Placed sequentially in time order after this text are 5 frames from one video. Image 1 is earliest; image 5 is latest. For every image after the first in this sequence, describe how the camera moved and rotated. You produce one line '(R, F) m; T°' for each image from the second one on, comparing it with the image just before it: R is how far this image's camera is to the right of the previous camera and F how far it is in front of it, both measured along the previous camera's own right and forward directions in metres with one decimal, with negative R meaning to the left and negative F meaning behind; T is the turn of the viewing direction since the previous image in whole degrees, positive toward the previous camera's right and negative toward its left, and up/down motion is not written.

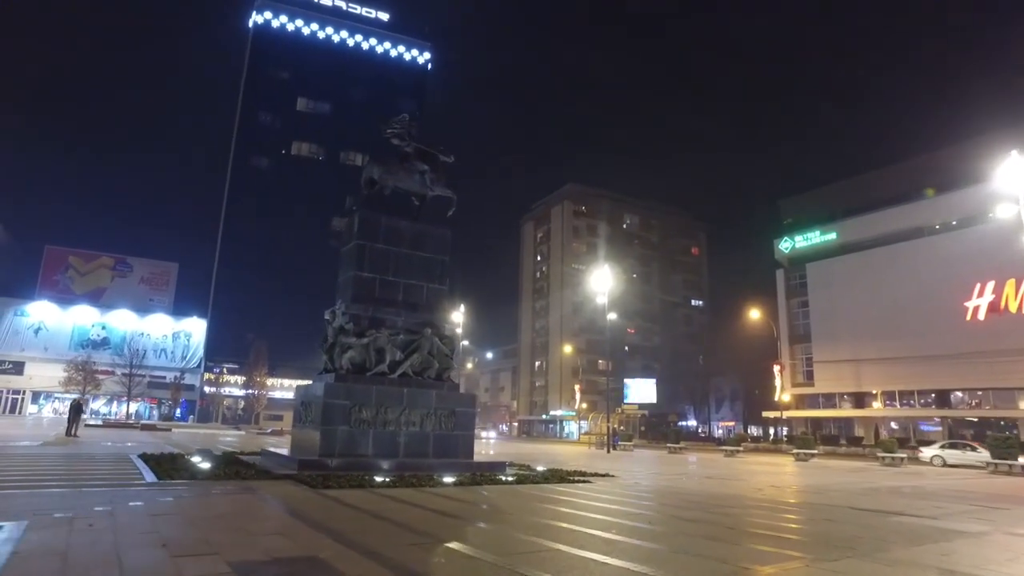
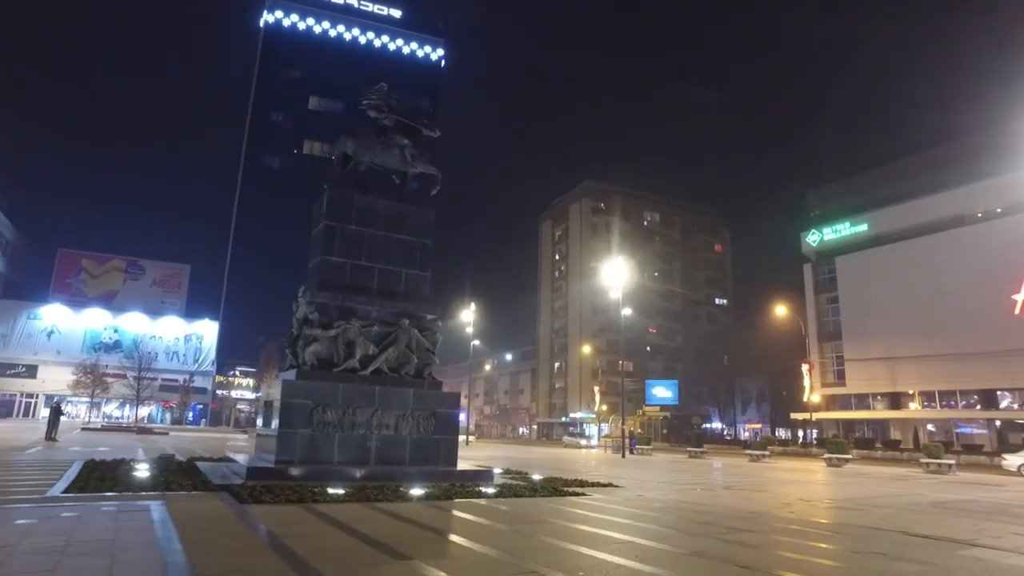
(+0.8, +1.9) m; -2°
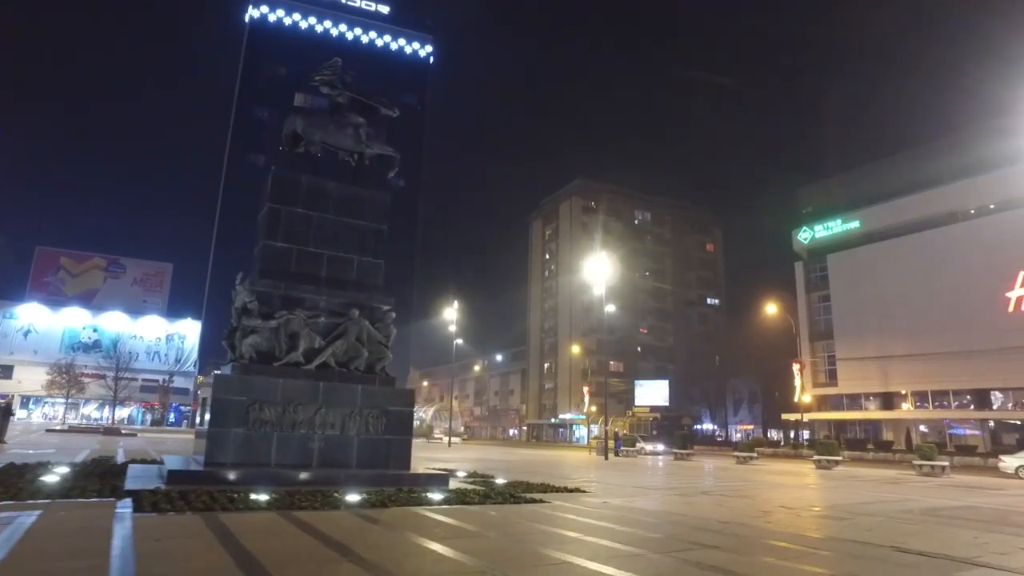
(+0.7, +1.1) m; 0°
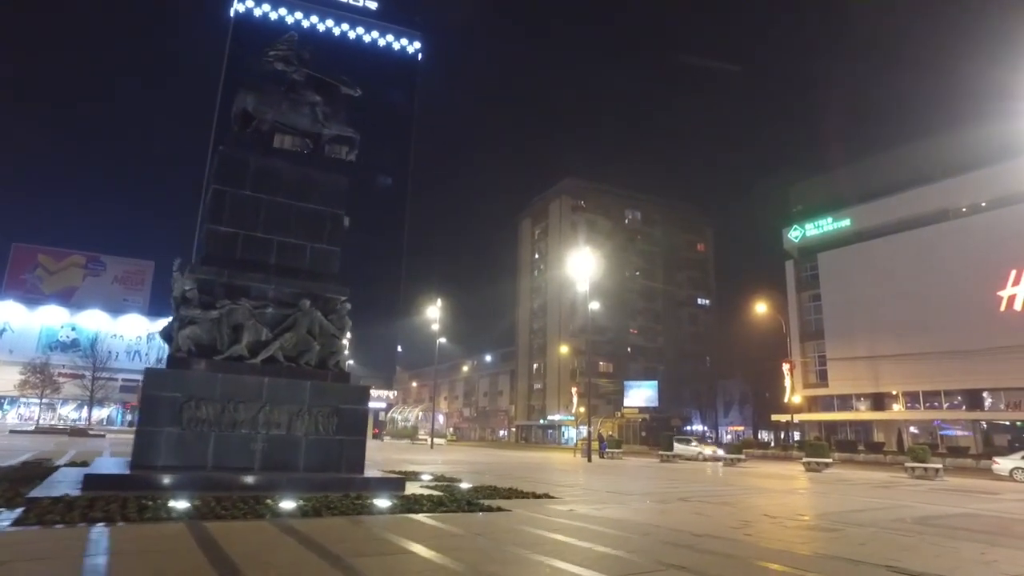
(+0.5, +0.9) m; +1°
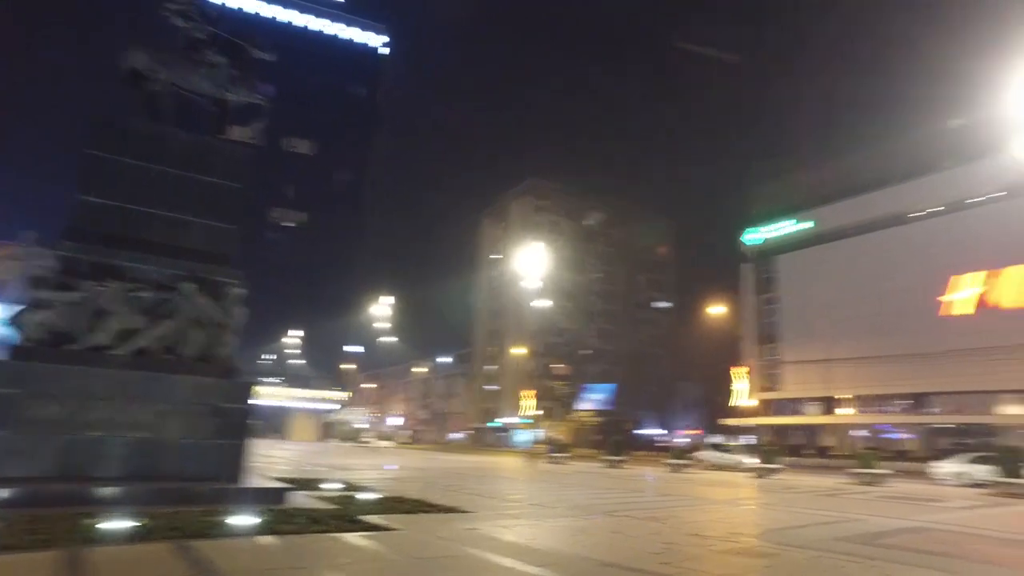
(+0.8, +1.3) m; +3°
